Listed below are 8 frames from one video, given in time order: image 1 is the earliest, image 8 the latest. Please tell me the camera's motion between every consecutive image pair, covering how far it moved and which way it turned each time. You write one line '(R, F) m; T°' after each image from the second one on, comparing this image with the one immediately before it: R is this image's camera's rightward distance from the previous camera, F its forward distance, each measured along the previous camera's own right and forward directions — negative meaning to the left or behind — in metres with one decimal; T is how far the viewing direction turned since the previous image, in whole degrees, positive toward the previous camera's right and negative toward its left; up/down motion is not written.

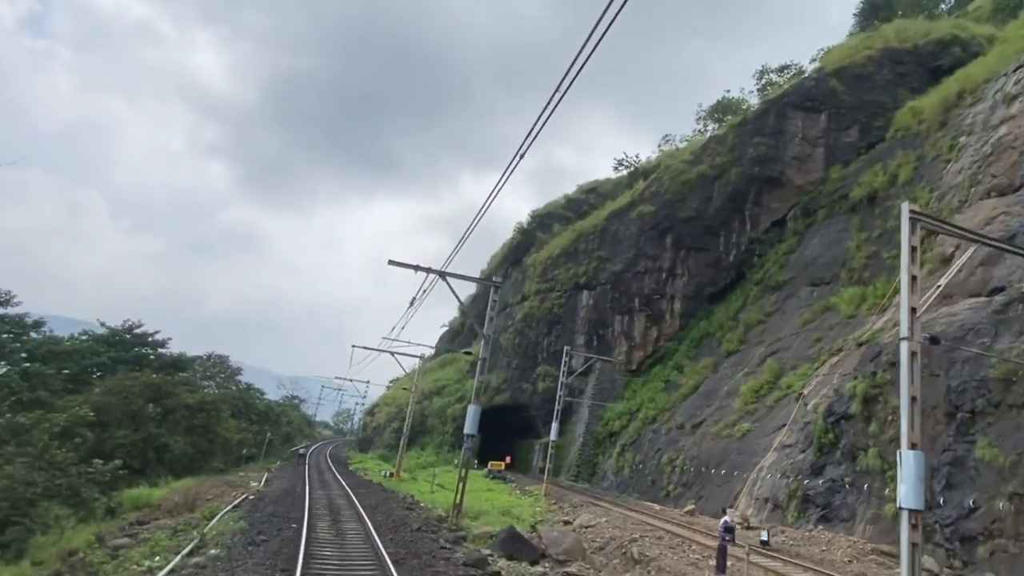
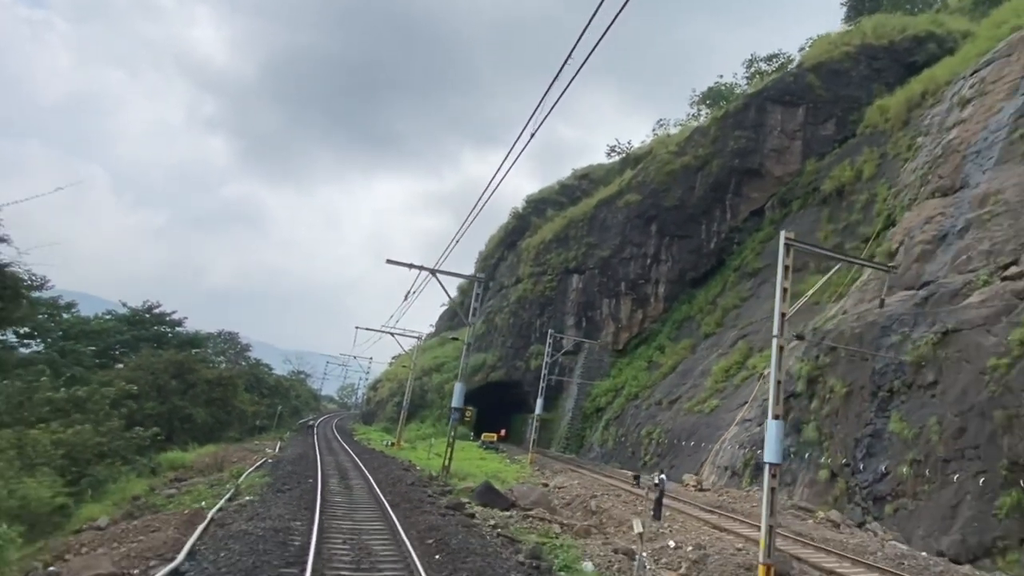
(+0.5, -2.5) m; 0°
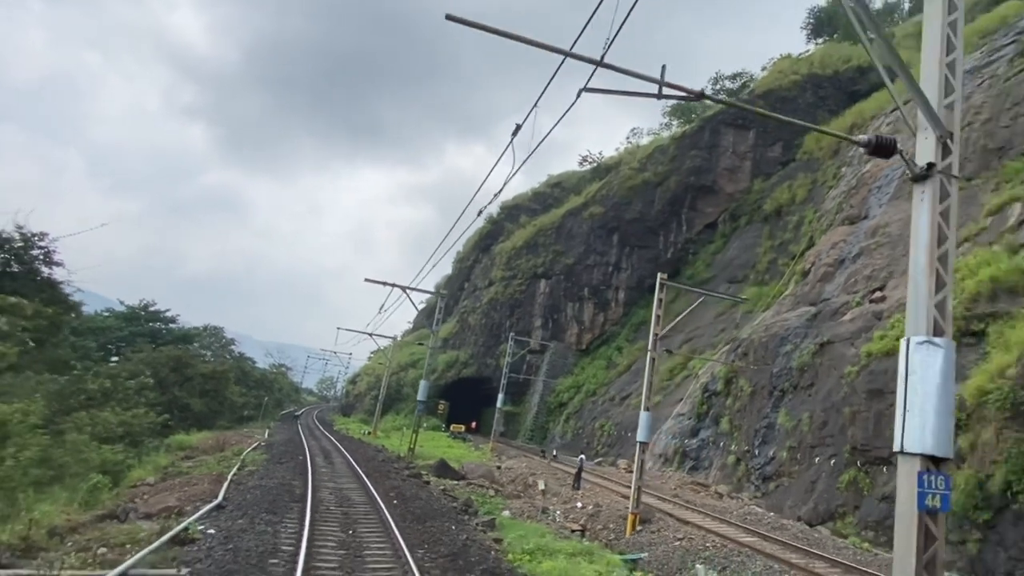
(+0.7, -3.6) m; +1°
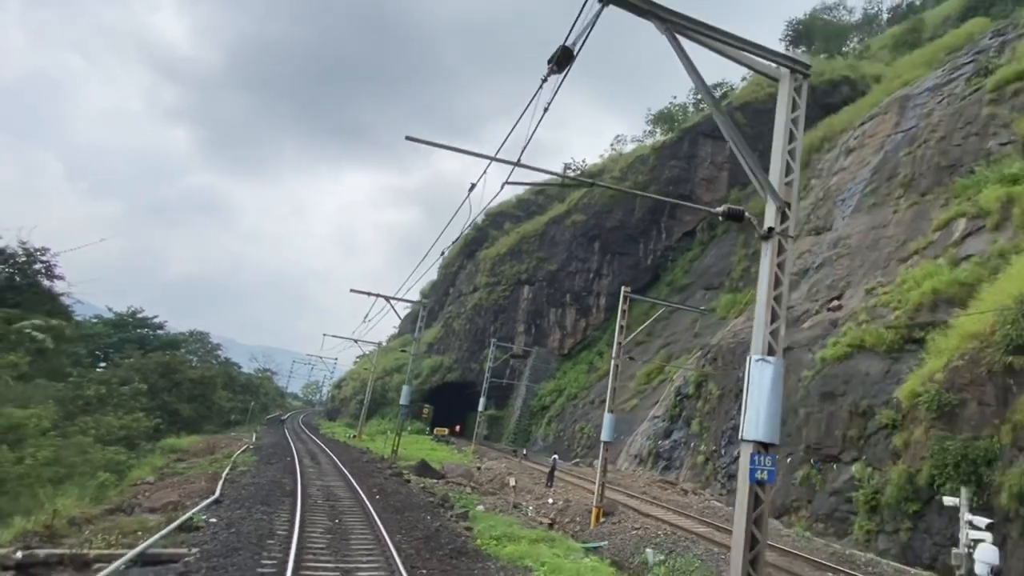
(+0.3, -1.1) m; +1°
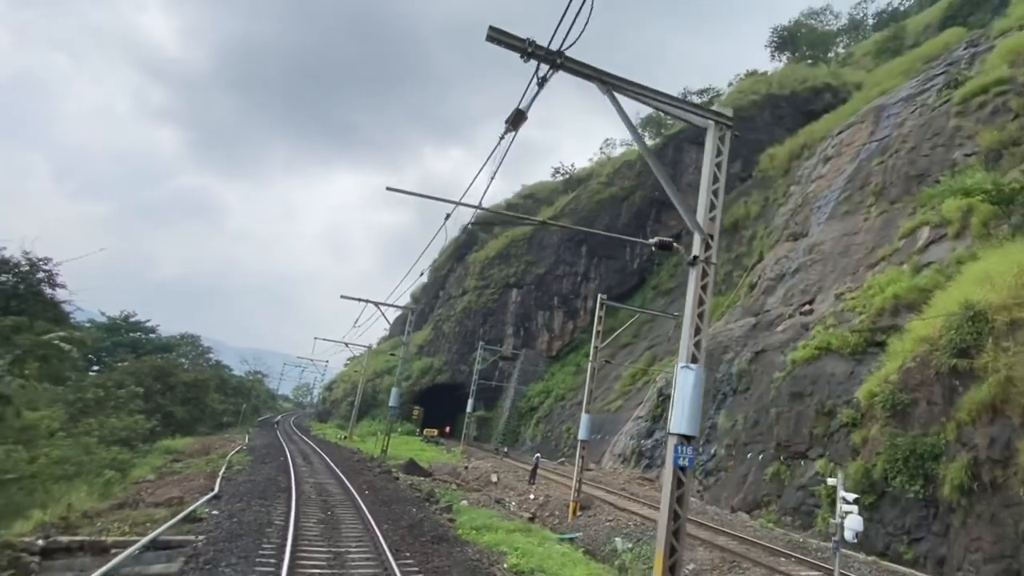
(+0.2, -0.9) m; +1°
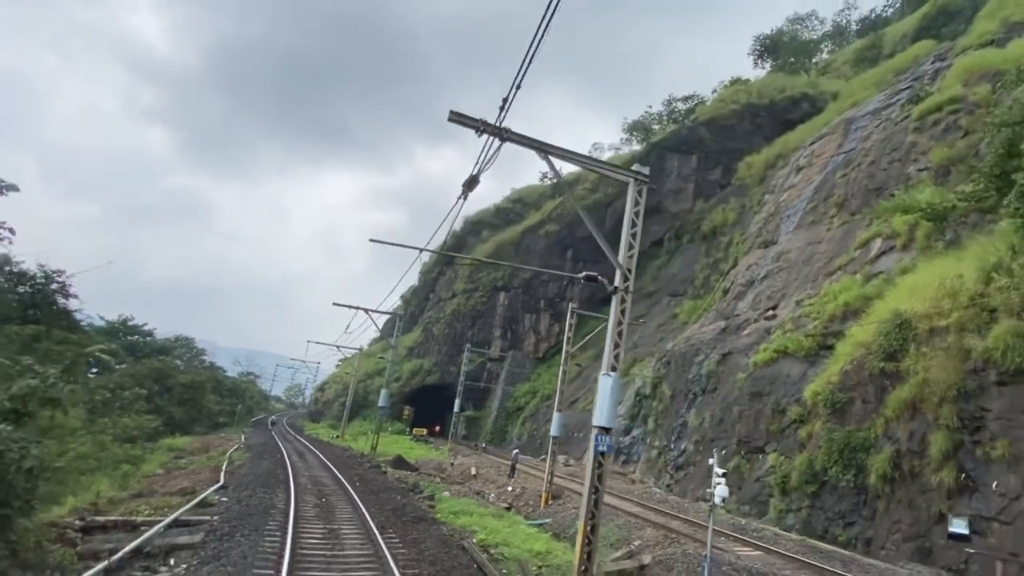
(+0.3, -1.5) m; +1°
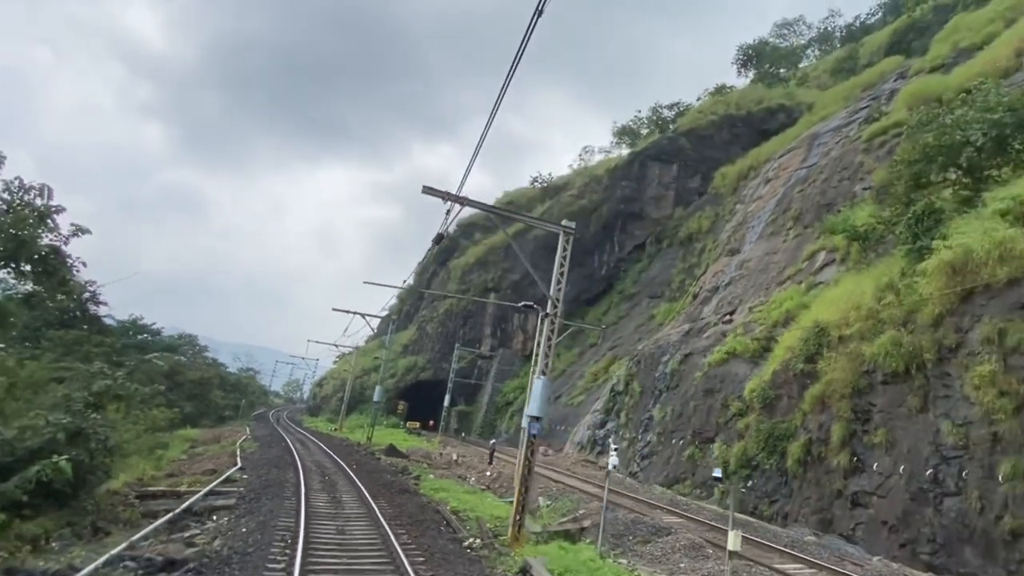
(+0.5, -2.6) m; 0°
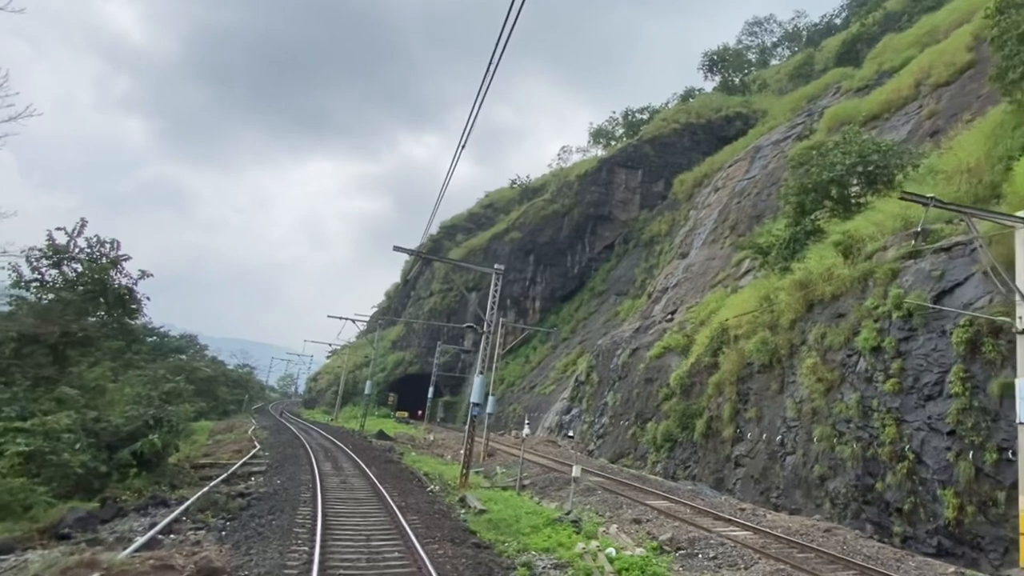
(+0.9, -4.3) m; +1°
